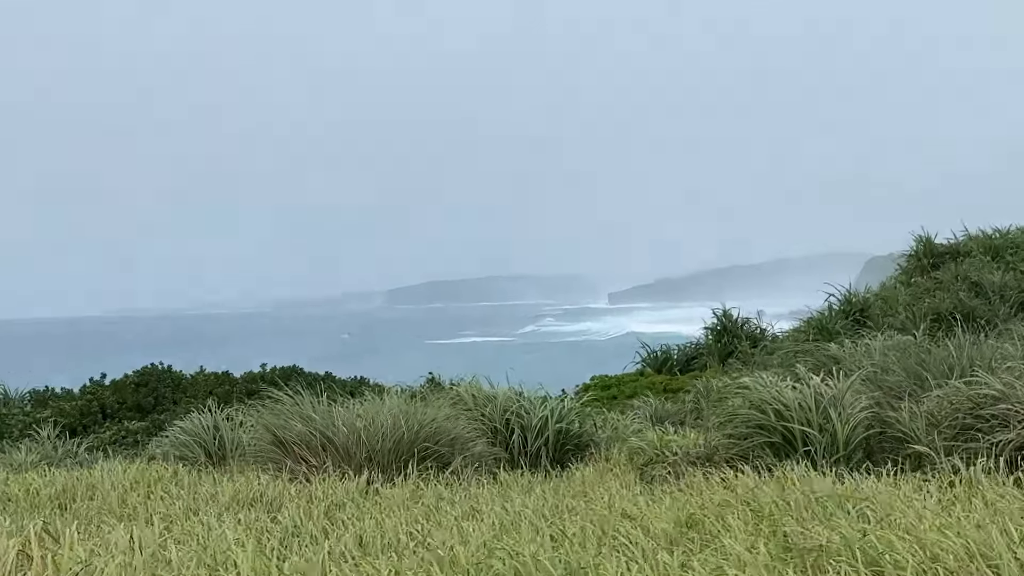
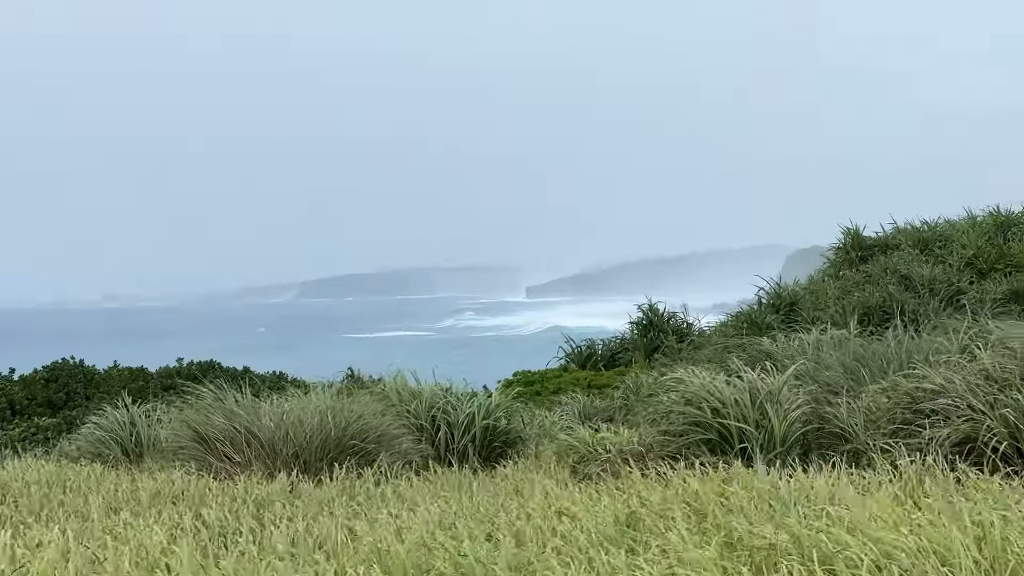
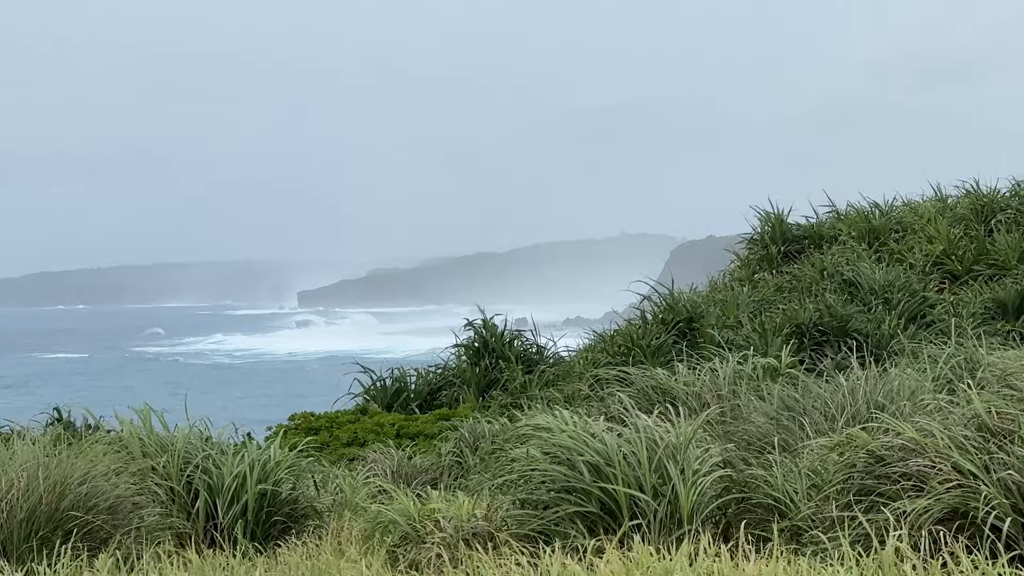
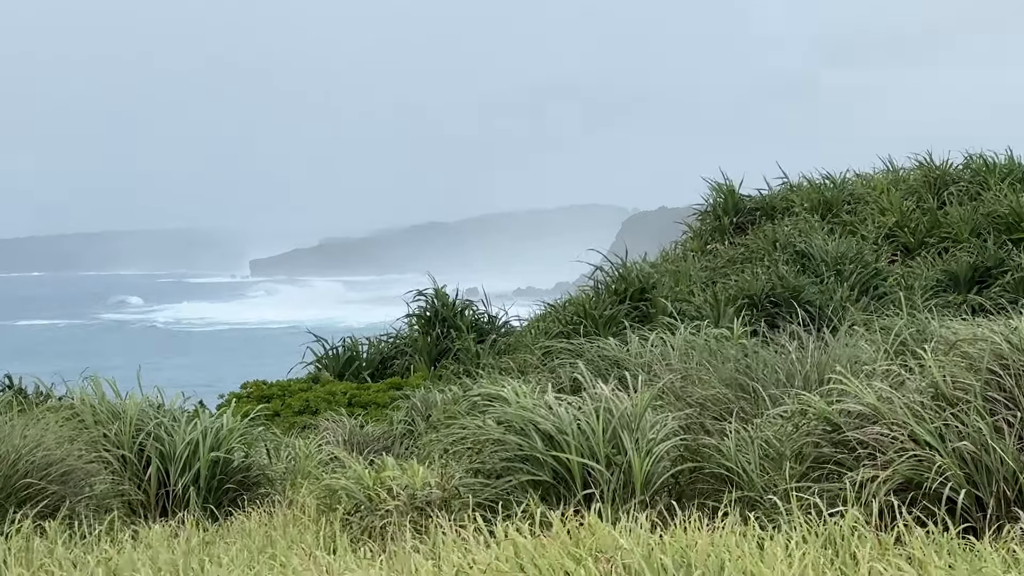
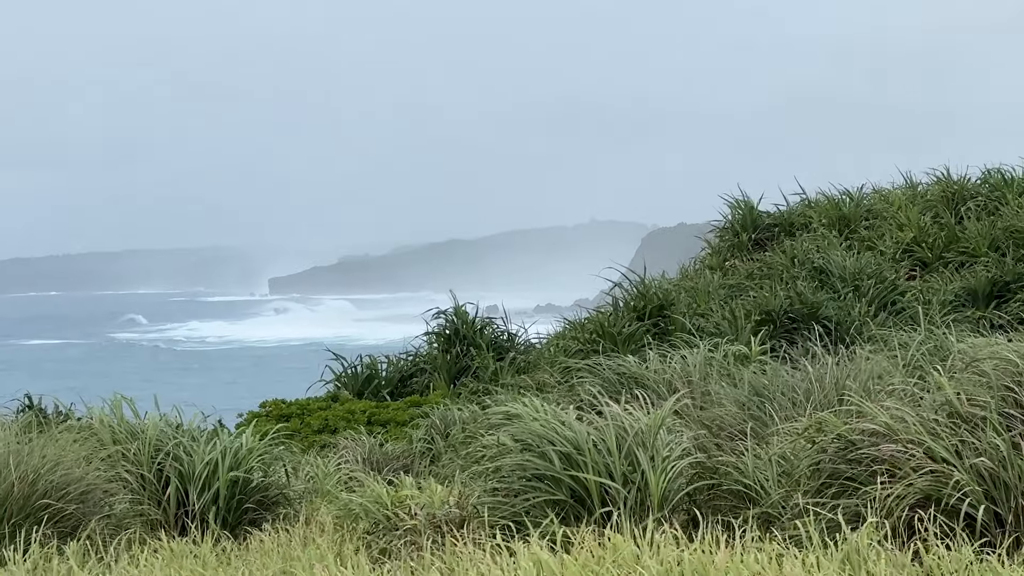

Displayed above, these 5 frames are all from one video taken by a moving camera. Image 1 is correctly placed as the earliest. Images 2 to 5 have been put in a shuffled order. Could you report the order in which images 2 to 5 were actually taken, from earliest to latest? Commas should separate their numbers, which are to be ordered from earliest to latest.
2, 3, 5, 4
